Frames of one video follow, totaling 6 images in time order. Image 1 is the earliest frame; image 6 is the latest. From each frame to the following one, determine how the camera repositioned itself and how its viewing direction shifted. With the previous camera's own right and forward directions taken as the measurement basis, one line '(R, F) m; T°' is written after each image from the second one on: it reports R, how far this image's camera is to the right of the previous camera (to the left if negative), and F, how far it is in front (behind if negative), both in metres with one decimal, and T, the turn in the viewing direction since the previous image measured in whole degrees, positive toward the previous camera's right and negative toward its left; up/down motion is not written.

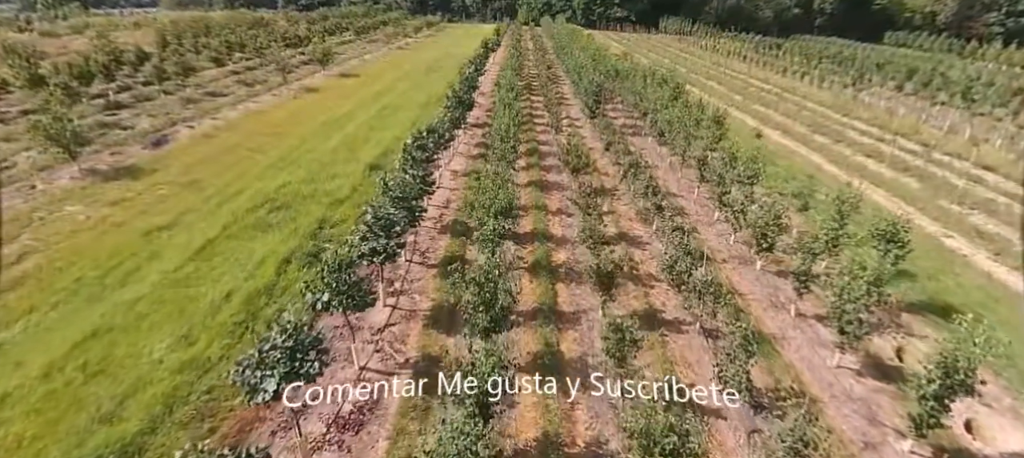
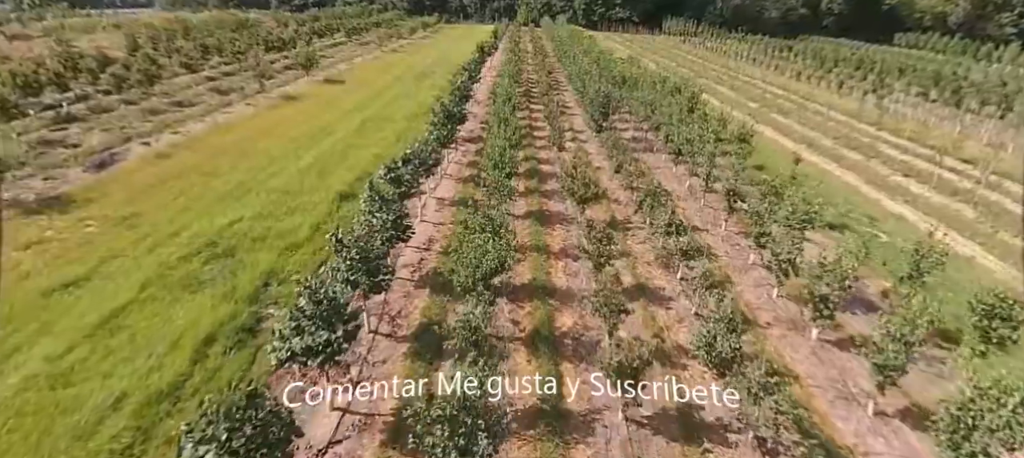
(+0.3, +4.1) m; 0°
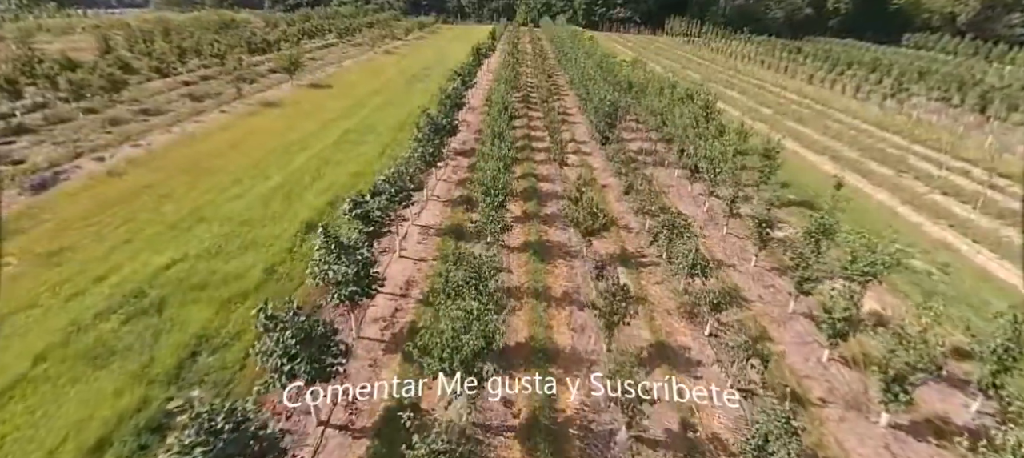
(+0.2, +3.4) m; 0°
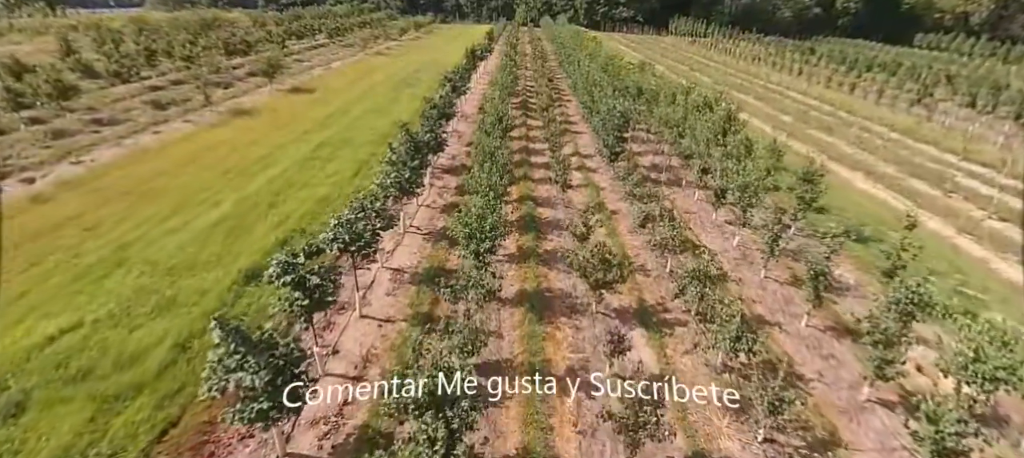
(+0.3, +4.1) m; 0°
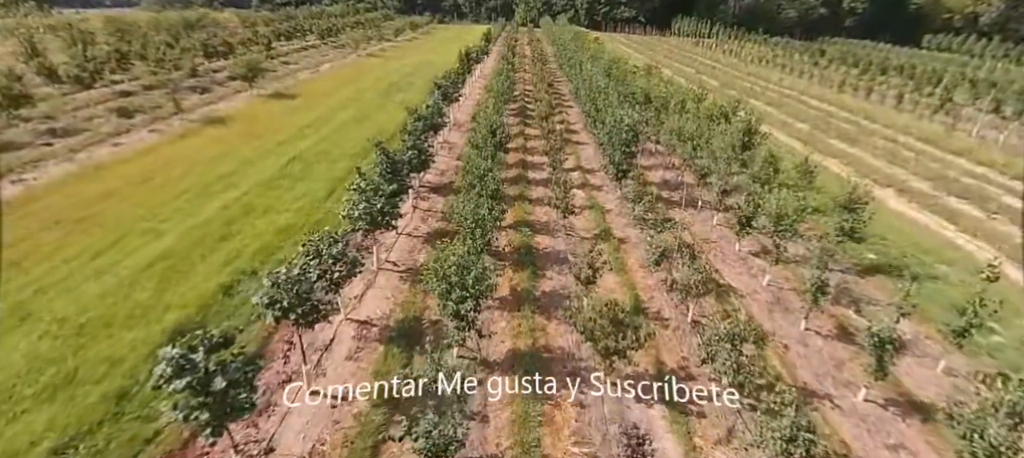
(+0.3, +3.1) m; 0°
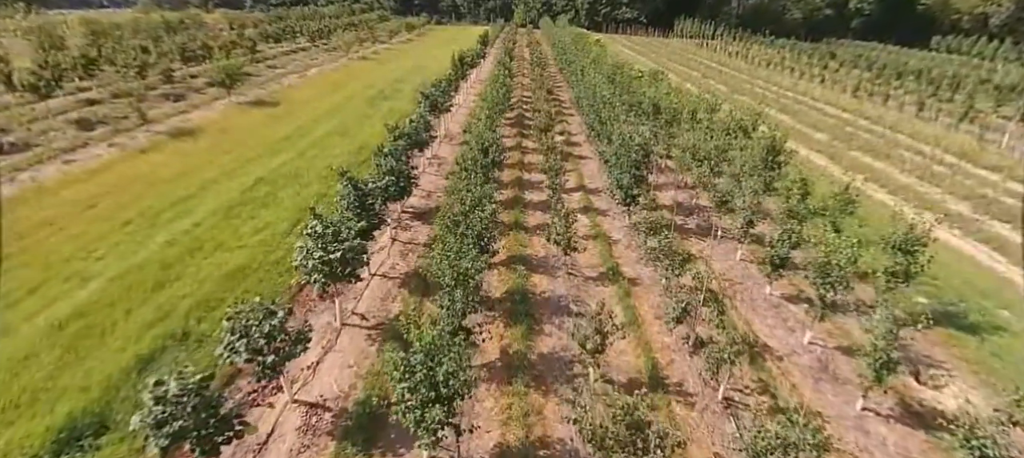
(+0.3, +3.0) m; 0°
